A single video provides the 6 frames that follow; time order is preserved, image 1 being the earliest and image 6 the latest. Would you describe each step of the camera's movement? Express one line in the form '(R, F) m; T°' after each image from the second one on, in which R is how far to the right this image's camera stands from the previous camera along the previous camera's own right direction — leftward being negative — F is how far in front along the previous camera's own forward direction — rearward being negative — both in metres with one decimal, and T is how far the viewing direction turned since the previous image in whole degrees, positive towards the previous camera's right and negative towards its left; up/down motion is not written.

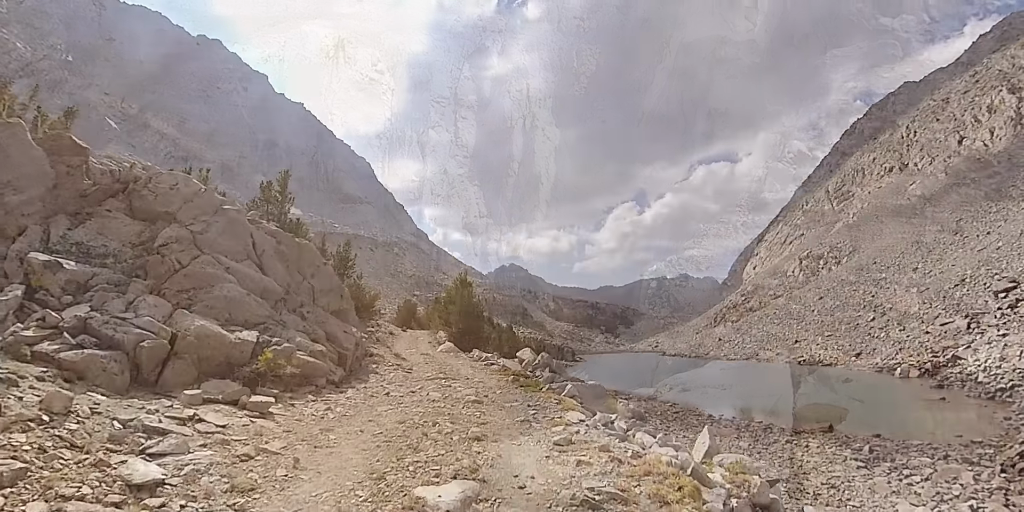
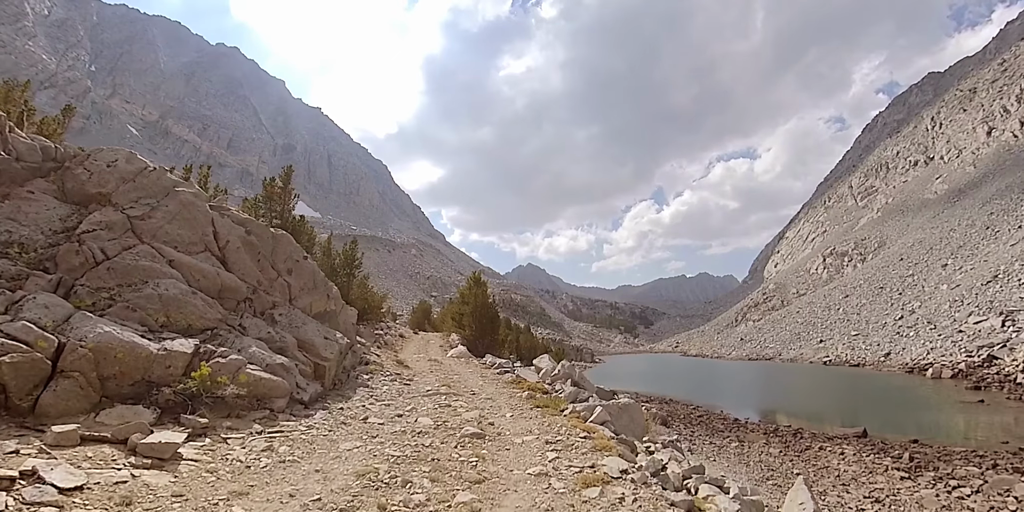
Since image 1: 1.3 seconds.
(0.0, +1.0) m; -2°
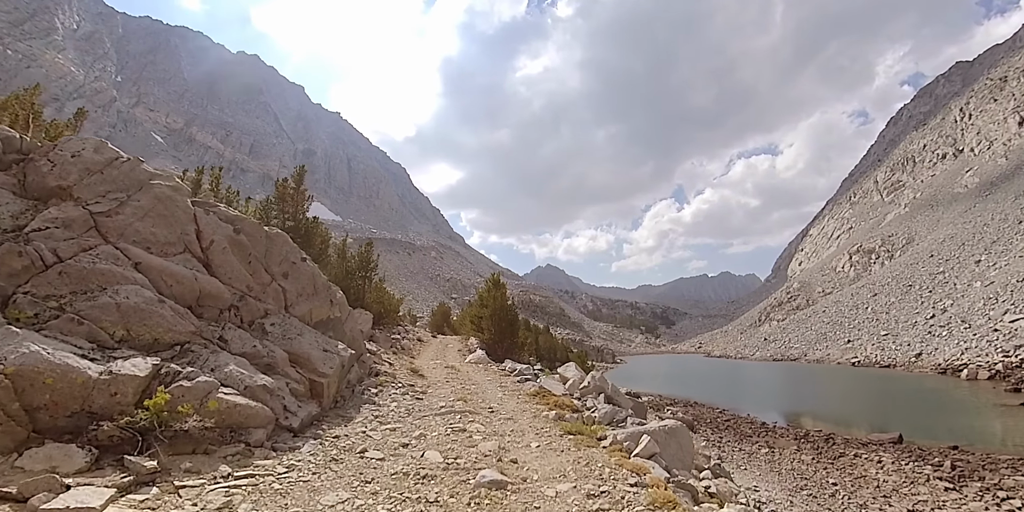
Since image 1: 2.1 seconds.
(0.0, +0.6) m; -2°
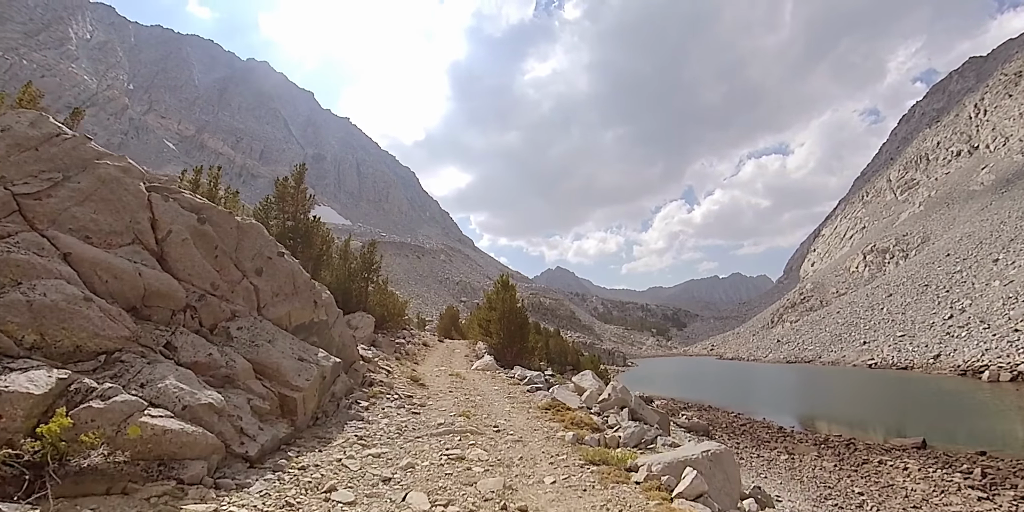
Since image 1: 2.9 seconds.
(0.0, +0.6) m; -1°
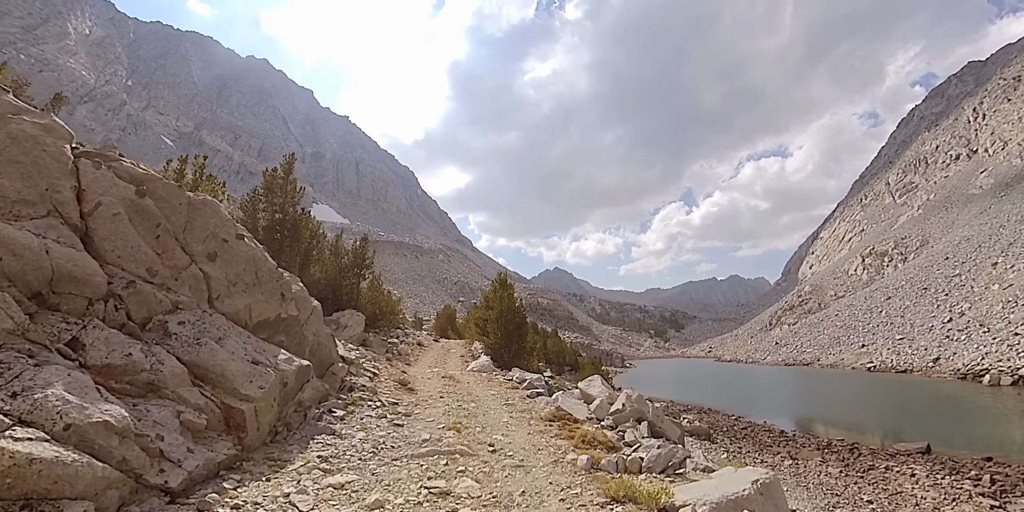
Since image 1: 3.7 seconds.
(0.0, +0.6) m; 0°
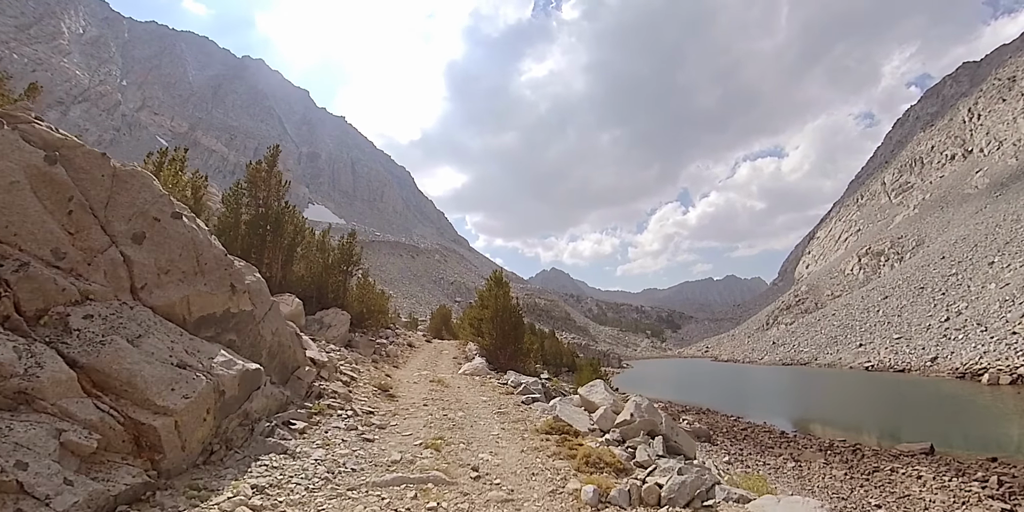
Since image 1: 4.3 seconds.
(+0.1, +0.5) m; 0°
